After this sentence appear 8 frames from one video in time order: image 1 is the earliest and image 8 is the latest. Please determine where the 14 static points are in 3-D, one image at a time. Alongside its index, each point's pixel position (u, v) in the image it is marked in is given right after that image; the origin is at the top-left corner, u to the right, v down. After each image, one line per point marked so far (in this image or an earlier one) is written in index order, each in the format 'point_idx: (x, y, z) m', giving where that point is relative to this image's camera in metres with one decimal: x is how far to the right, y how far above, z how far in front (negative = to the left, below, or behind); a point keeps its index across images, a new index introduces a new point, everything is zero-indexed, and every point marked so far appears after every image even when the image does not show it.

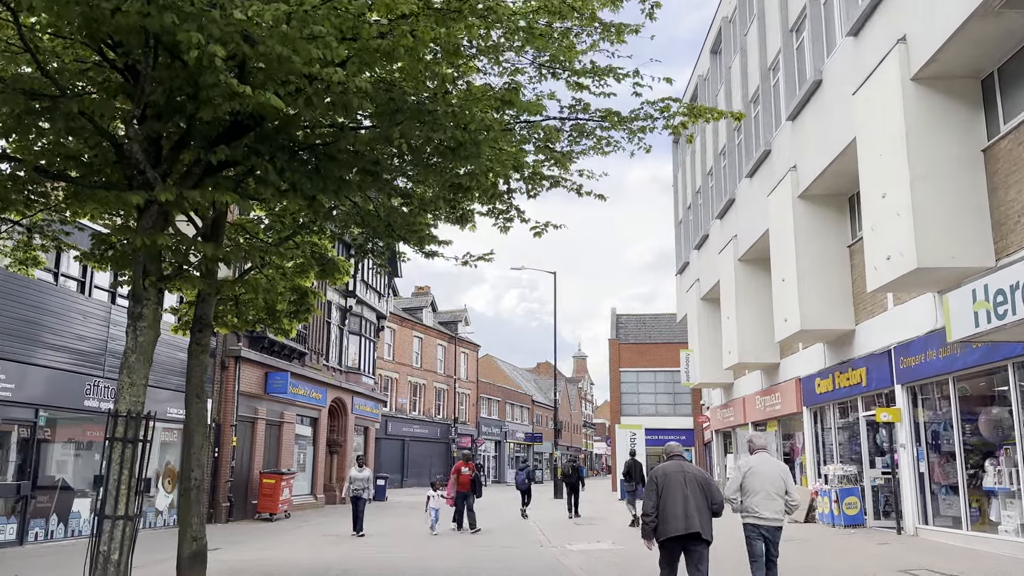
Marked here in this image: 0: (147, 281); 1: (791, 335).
0: (-3.4, +0.1, +7.3) m
1: (+6.0, -1.0, +17.0) m
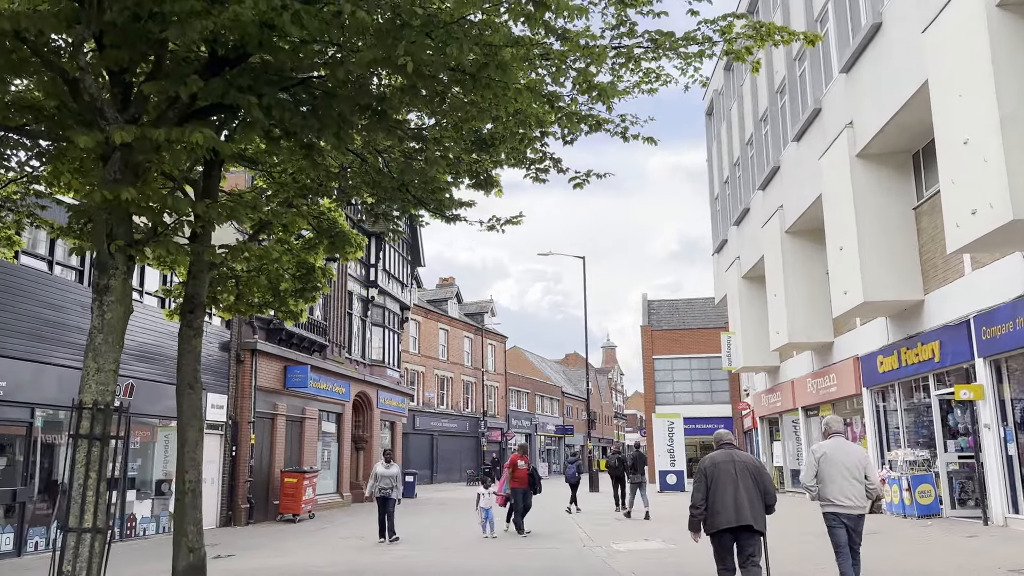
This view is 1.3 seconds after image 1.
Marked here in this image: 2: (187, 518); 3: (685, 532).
0: (-3.1, +0.3, +6.1) m
1: (+6.6, -0.4, +15.5) m
2: (-3.2, -2.3, +7.9) m
3: (+3.1, -4.4, +14.4) m
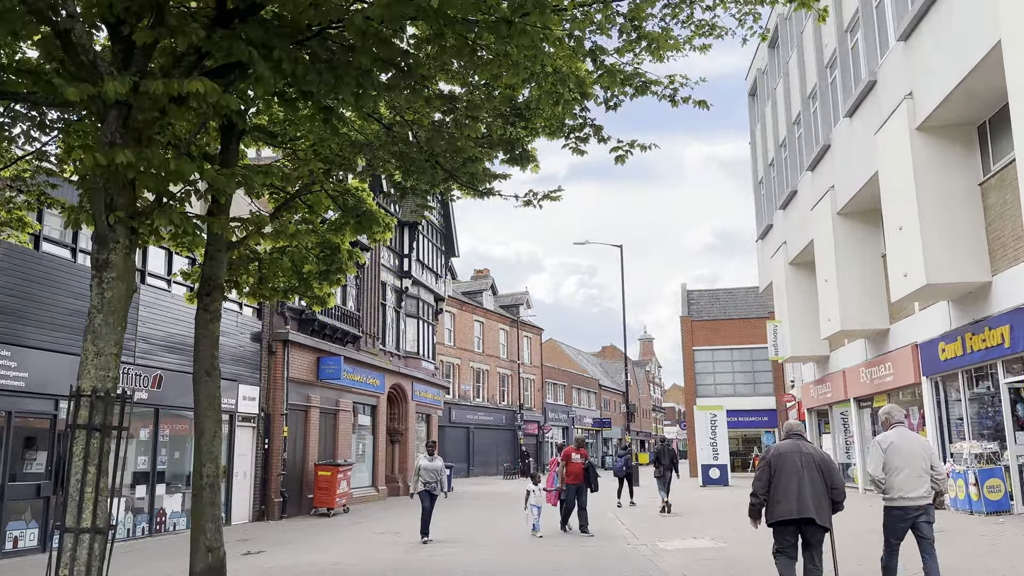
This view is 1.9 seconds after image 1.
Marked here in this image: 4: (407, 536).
0: (-2.8, +0.5, +5.5) m
1: (+7.3, -0.1, +14.6) m
2: (-2.8, -2.1, +7.4) m
3: (+3.8, -4.1, +13.6) m
4: (-1.9, -4.4, +14.1) m
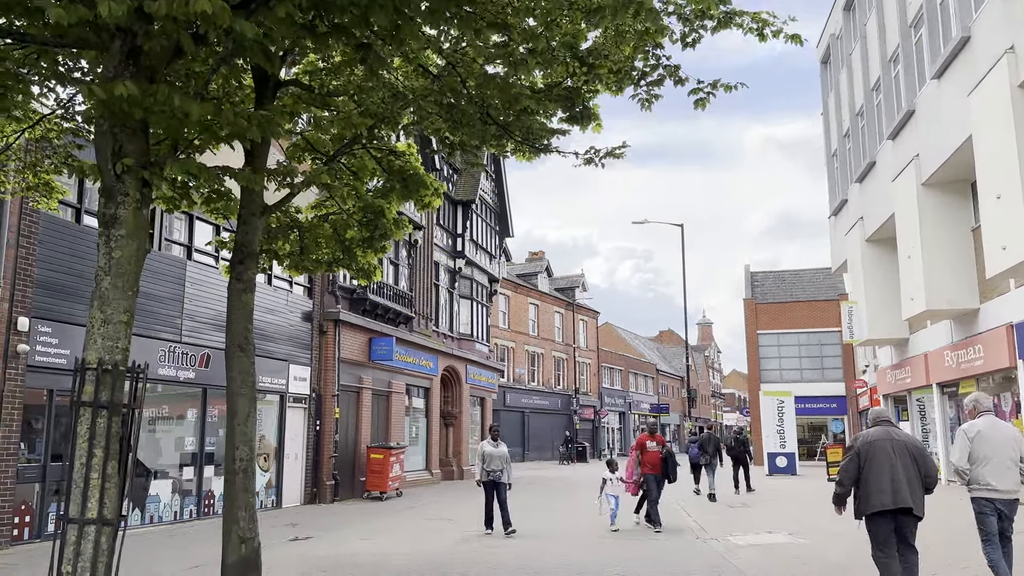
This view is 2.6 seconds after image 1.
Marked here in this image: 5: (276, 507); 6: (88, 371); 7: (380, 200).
0: (-2.4, +0.8, +4.9) m
1: (+8.3, +0.3, +13.2) m
2: (-2.3, -1.8, +6.7) m
3: (+4.7, -3.7, +12.5) m
4: (-0.9, -4.0, +13.4) m
5: (-4.9, -4.5, +16.4) m
6: (-2.5, -0.5, +4.7) m
7: (-1.4, +0.9, +8.5) m
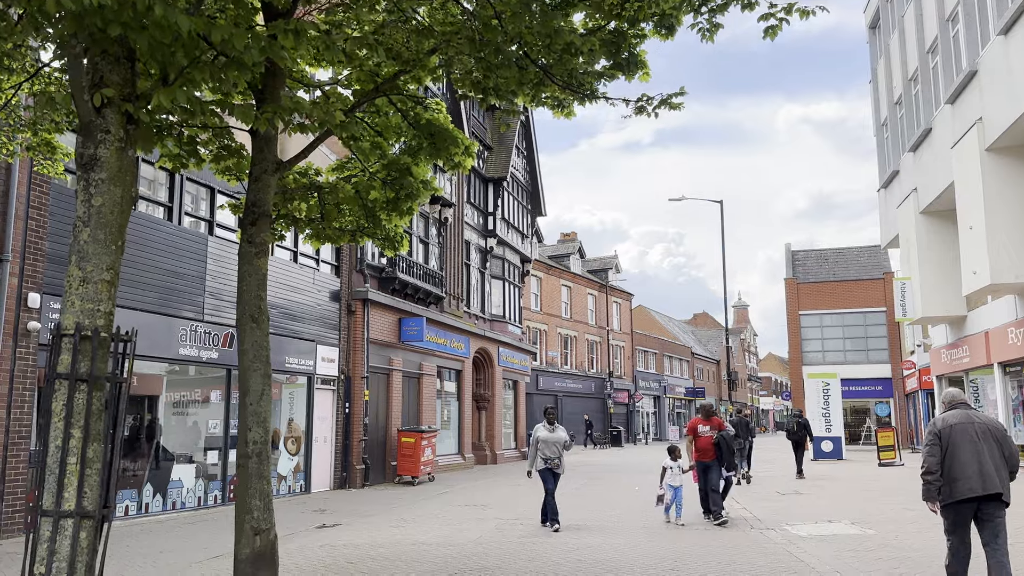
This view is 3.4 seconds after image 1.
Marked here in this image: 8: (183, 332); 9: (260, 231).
0: (-2.2, +1.0, +4.2) m
1: (+8.8, +0.8, +12.1) m
2: (-2.0, -1.5, +6.1) m
3: (+5.3, -3.3, +11.6) m
4: (-0.3, -3.6, +12.8) m
5: (-4.1, -4.1, +15.9) m
6: (-2.2, -0.2, +4.0) m
7: (-1.0, +1.3, +7.8) m
8: (-5.3, -0.7, +13.1) m
9: (-2.0, +0.5, +6.4) m
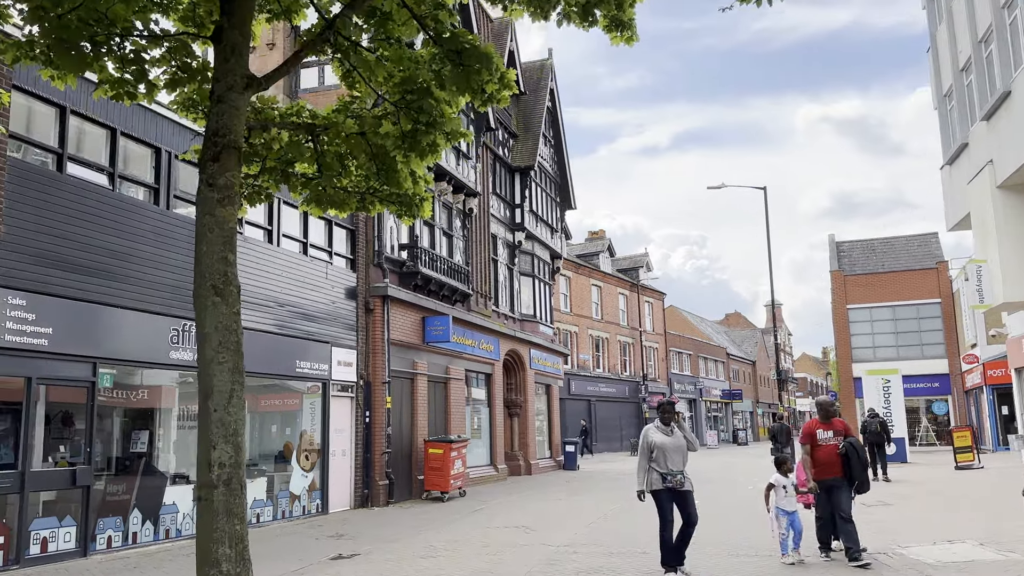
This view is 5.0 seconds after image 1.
0: (-1.9, +1.2, +2.4) m
1: (+9.3, +1.3, +10.0) m
2: (-1.6, -1.3, +4.3) m
3: (+5.9, -2.9, +9.6) m
4: (+0.4, -3.4, +10.9) m
5: (-3.4, -4.0, +14.2) m
6: (-1.9, 0.0, +2.2) m
7: (-0.6, +1.5, +6.0) m
8: (-4.8, -0.6, +11.4) m
9: (-1.7, +0.7, +4.7) m
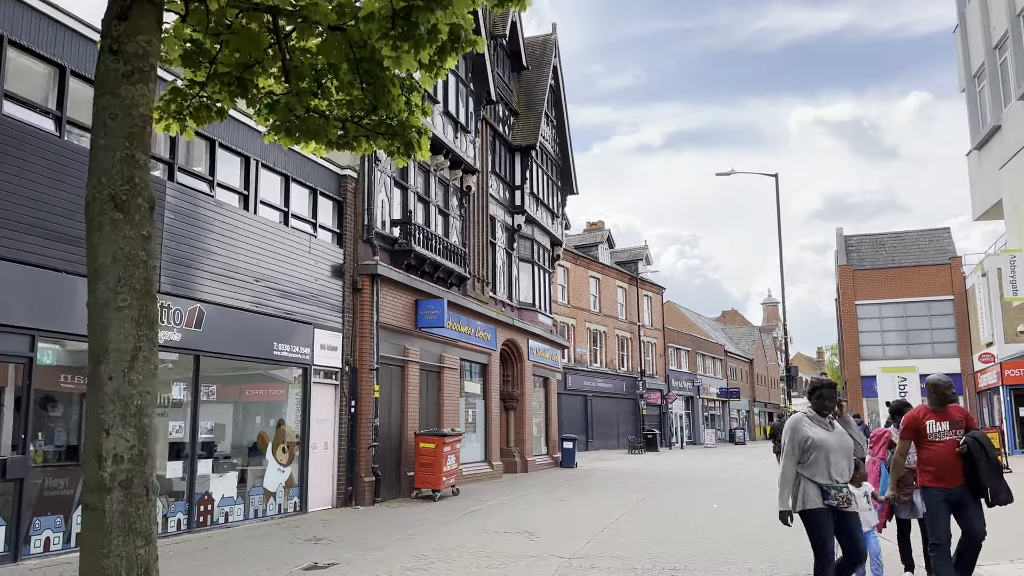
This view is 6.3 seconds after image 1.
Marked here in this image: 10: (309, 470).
0: (-1.7, +1.6, +1.0) m
1: (+9.5, +1.4, +8.7) m
2: (-1.5, -1.0, +2.9) m
3: (+5.9, -2.7, +8.3) m
4: (+0.4, -3.0, +9.5) m
5: (-3.4, -3.6, +12.8) m
6: (-1.8, +0.3, +0.8) m
7: (-0.5, +1.8, +4.6) m
8: (-4.7, -0.2, +10.0) m
9: (-1.5, +1.0, +3.3) m
10: (-3.3, -3.0, +13.2) m
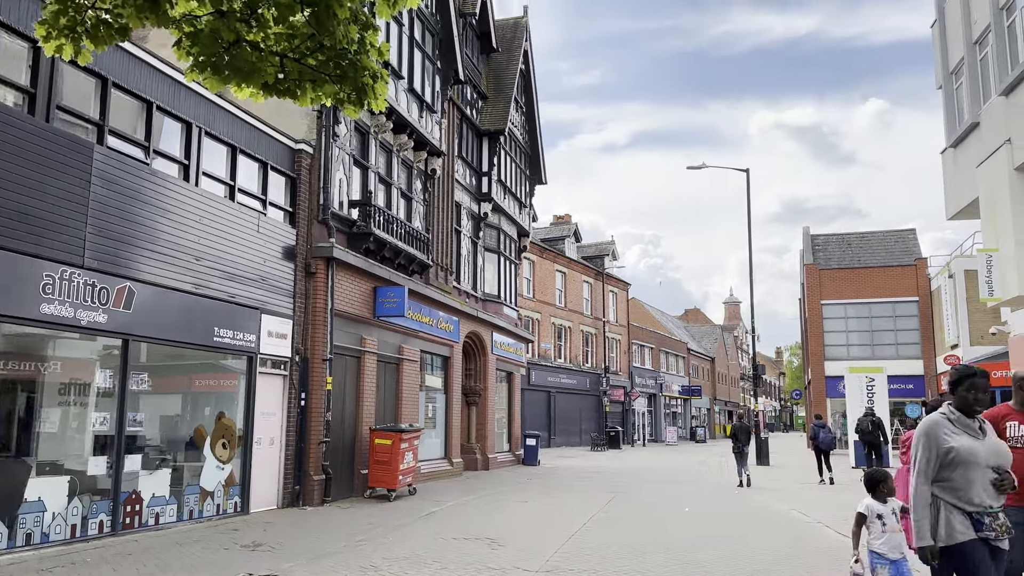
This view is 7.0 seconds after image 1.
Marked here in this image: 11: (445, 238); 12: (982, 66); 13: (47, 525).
0: (-1.6, +1.7, +0.1) m
1: (+9.1, +1.4, +8.3) m
2: (-1.5, -0.8, +2.0) m
3: (+5.6, -2.6, +7.7) m
4: (0.0, -2.8, +8.7) m
5: (-4.0, -3.3, +11.7) m
6: (-1.7, +0.5, -0.1) m
7: (-0.6, +2.0, +3.7) m
8: (-5.1, +0.1, +8.9) m
9: (-1.6, +1.2, +2.3) m
10: (-3.9, -2.7, +12.1) m
11: (-1.6, +1.2, +19.3) m
12: (+11.1, +5.2, +19.0) m
13: (-5.1, -2.6, +8.7) m
